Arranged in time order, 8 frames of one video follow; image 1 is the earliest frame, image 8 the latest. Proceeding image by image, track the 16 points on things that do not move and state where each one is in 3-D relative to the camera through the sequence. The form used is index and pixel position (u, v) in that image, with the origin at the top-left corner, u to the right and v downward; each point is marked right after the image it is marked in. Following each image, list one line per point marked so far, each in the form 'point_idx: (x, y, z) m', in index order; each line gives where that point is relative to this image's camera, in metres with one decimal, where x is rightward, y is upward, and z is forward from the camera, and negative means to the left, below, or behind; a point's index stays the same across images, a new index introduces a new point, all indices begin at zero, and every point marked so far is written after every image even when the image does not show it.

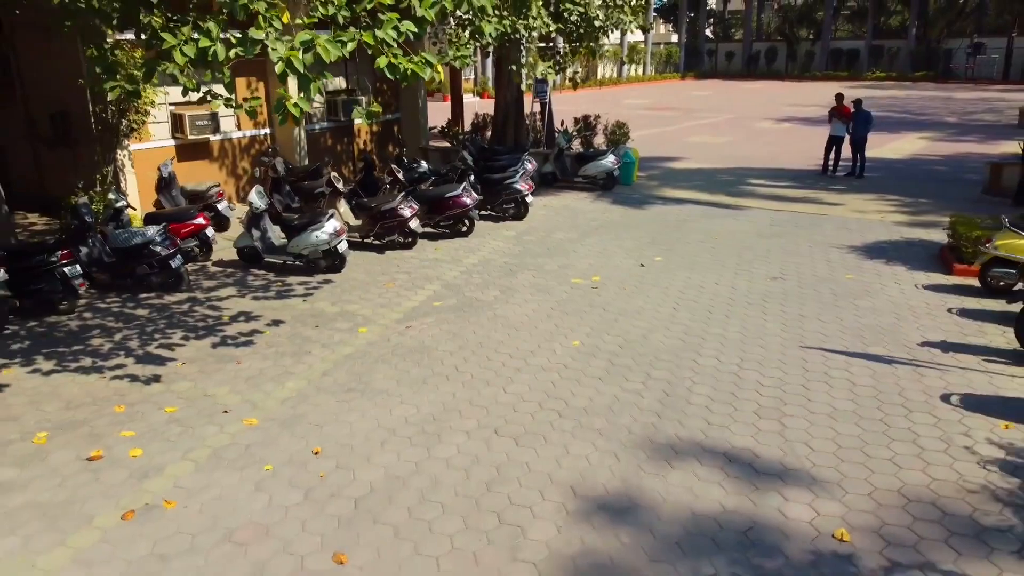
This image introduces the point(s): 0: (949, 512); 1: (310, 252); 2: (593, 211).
0: (+2.0, -1.0, +3.7) m
1: (-1.8, +0.3, +7.4) m
2: (+1.0, +1.0, +10.2) m
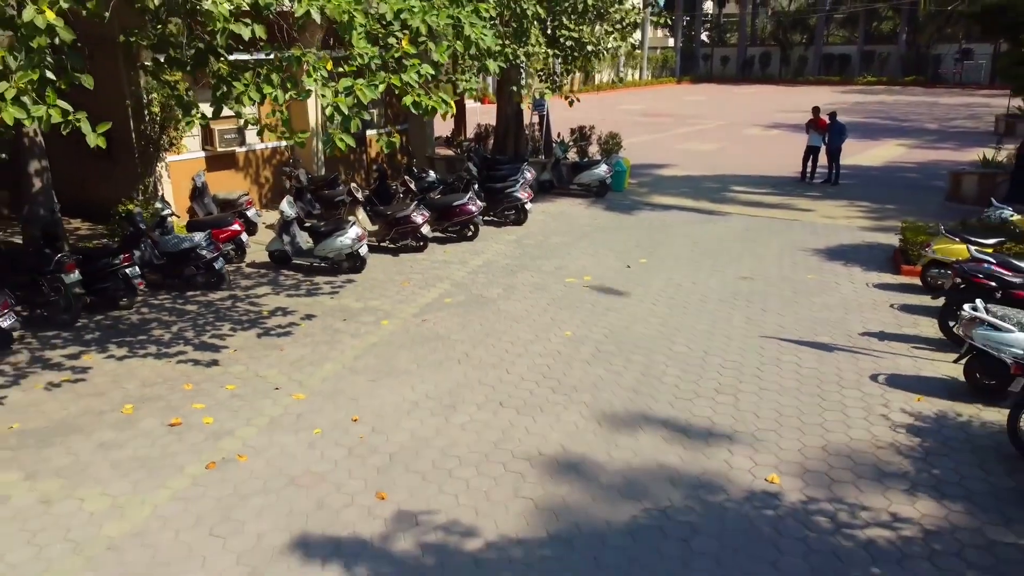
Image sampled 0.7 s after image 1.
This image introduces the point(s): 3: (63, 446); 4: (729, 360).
0: (+2.0, -1.0, +4.6) m
1: (-1.8, +0.3, +8.4) m
2: (+1.1, +1.0, +11.2) m
3: (-2.8, -1.0, +5.0) m
4: (+1.6, -0.5, +6.1) m
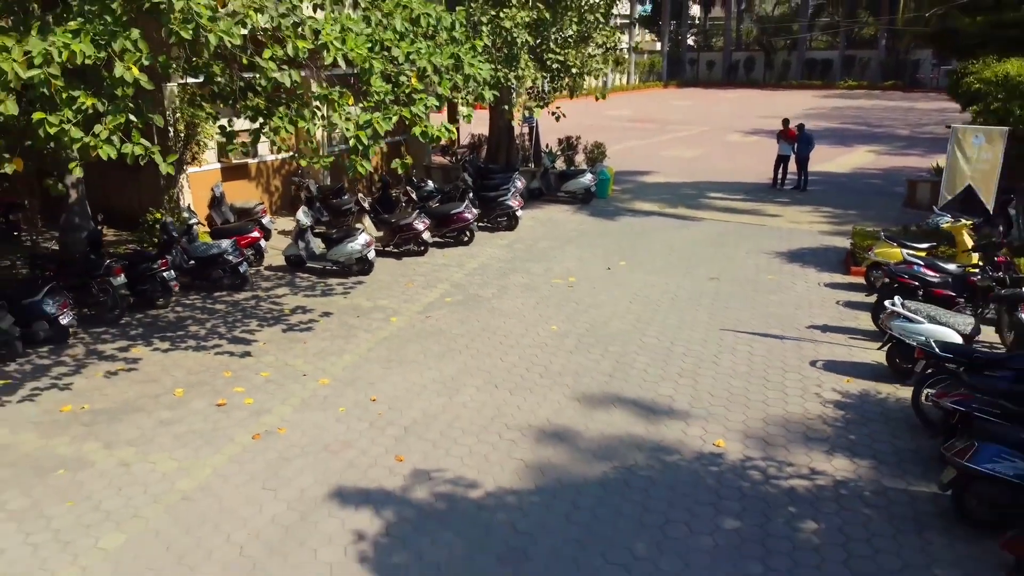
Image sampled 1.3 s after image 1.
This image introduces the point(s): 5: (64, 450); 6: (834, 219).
0: (+1.9, -1.0, +5.6) m
1: (-1.9, +0.3, +9.4) m
2: (+0.9, +1.0, +12.2) m
3: (-2.8, -1.0, +5.9) m
4: (+1.6, -0.5, +7.1) m
5: (-3.1, -1.1, +5.5) m
6: (+4.8, +1.0, +12.2) m
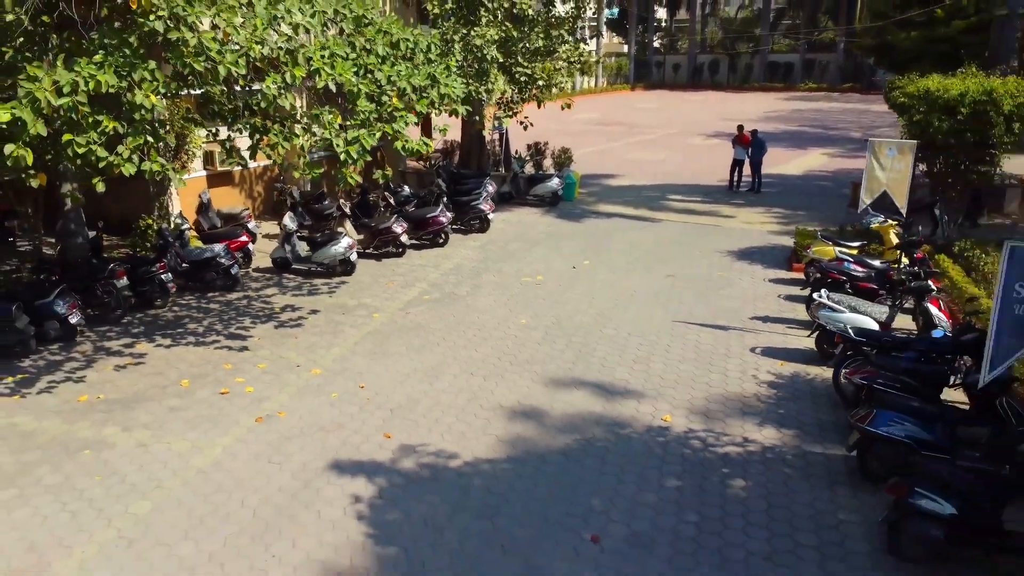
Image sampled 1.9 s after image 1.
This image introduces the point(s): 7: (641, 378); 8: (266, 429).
0: (+1.7, -0.9, +6.5) m
1: (-2.3, +0.3, +10.1) m
2: (+0.5, +1.0, +13.0) m
3: (-3.0, -1.0, +6.6) m
4: (+1.3, -0.5, +7.9) m
5: (-3.3, -1.1, +6.2) m
6: (+4.4, +1.1, +13.1) m
7: (+1.1, -0.8, +7.0) m
8: (-1.9, -1.1, +6.3) m
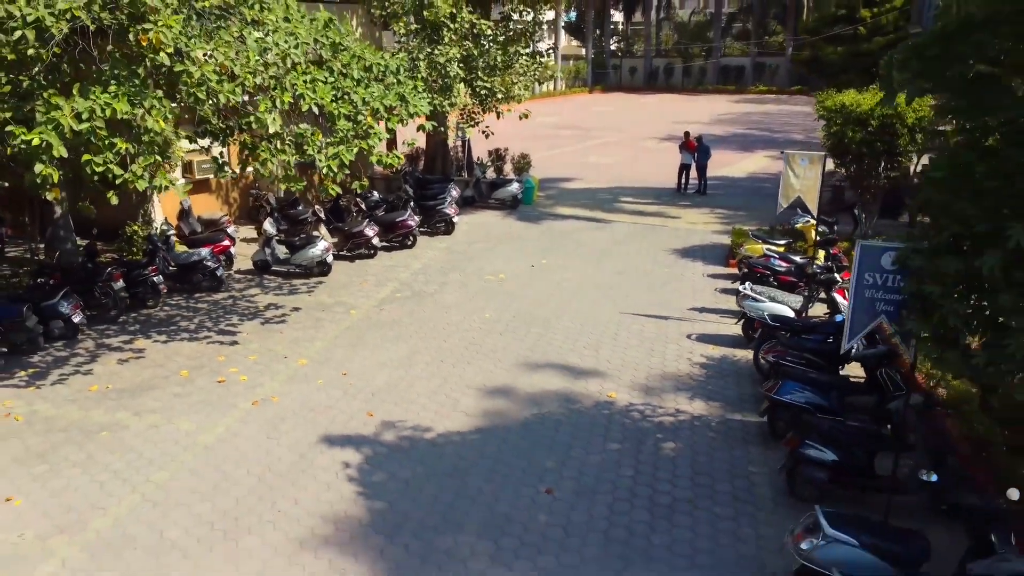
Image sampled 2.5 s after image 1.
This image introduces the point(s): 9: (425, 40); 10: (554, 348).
0: (+1.4, -0.9, +7.5) m
1: (-2.8, +0.3, +10.9) m
2: (-0.1, +1.1, +14.0) m
3: (-3.3, -1.0, +7.4) m
4: (+0.9, -0.5, +8.9) m
5: (-3.6, -1.1, +7.0) m
6: (+3.7, +1.2, +14.2) m
7: (+0.8, -0.7, +8.0) m
8: (-2.2, -1.1, +7.1) m
9: (-1.3, +3.8, +12.4) m
10: (+0.4, -0.6, +8.4) m
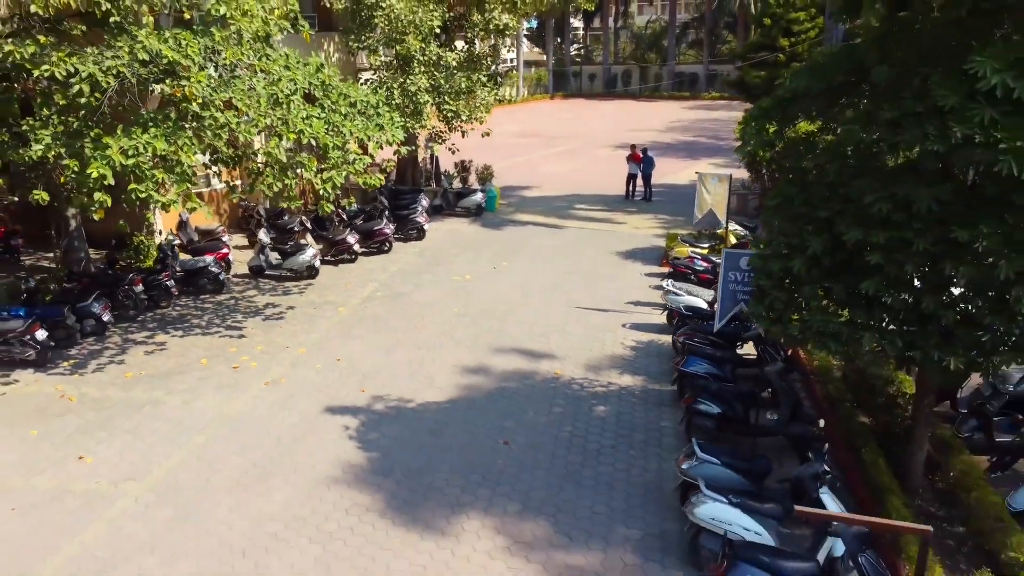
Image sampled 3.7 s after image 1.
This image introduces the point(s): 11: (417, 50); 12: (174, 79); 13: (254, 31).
0: (+1.0, -0.8, +9.3) m
1: (-3.3, +0.3, +12.5) m
2: (-0.8, +1.1, +15.7) m
3: (-3.7, -1.0, +9.0) m
4: (+0.5, -0.4, +10.7) m
5: (-3.9, -1.2, +8.5) m
6: (+3.0, +1.3, +16.1) m
7: (+0.4, -0.7, +9.8) m
8: (-2.6, -1.1, +8.7) m
9: (-2.0, +3.8, +14.0) m
10: (0.0, -0.6, +10.1) m
11: (-1.6, +4.1, +13.9) m
12: (-3.4, +2.1, +8.3) m
13: (-2.8, +2.9, +9.1) m
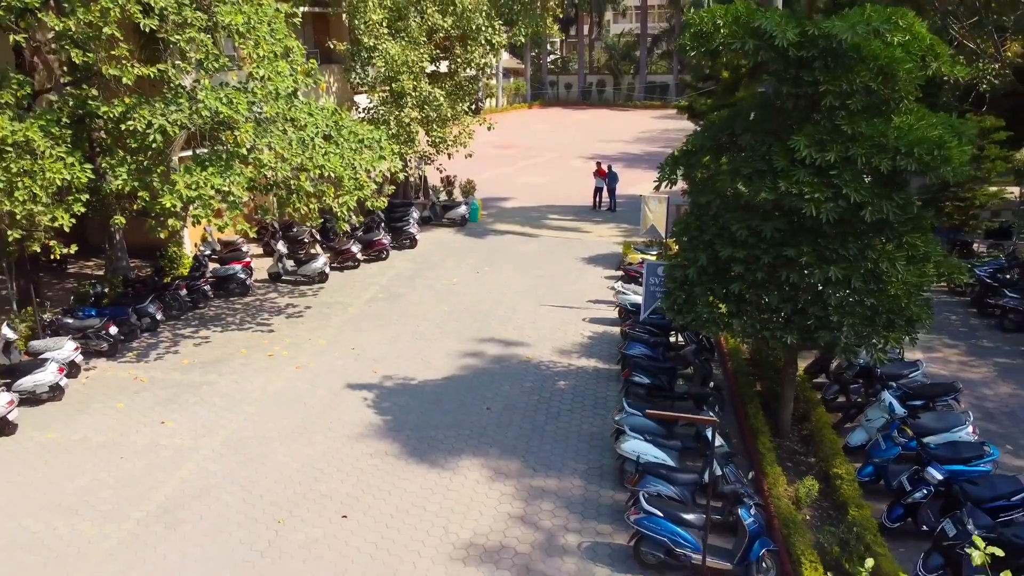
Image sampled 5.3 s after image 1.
0: (+0.7, -0.9, +11.6) m
1: (-3.7, +0.3, +14.7) m
2: (-1.3, +1.0, +17.9) m
3: (-4.0, -1.1, +11.2) m
4: (+0.2, -0.4, +13.0) m
5: (-4.2, -1.2, +10.8) m
6: (+2.6, +1.3, +18.4) m
7: (+0.1, -0.7, +12.1) m
8: (-2.8, -1.1, +11.0) m
9: (-2.4, +3.7, +16.3) m
10: (-0.3, -0.6, +12.4) m
11: (-2.0, +4.0, +16.2) m
12: (-3.7, +2.1, +10.5) m
13: (-3.1, +2.8, +11.3) m
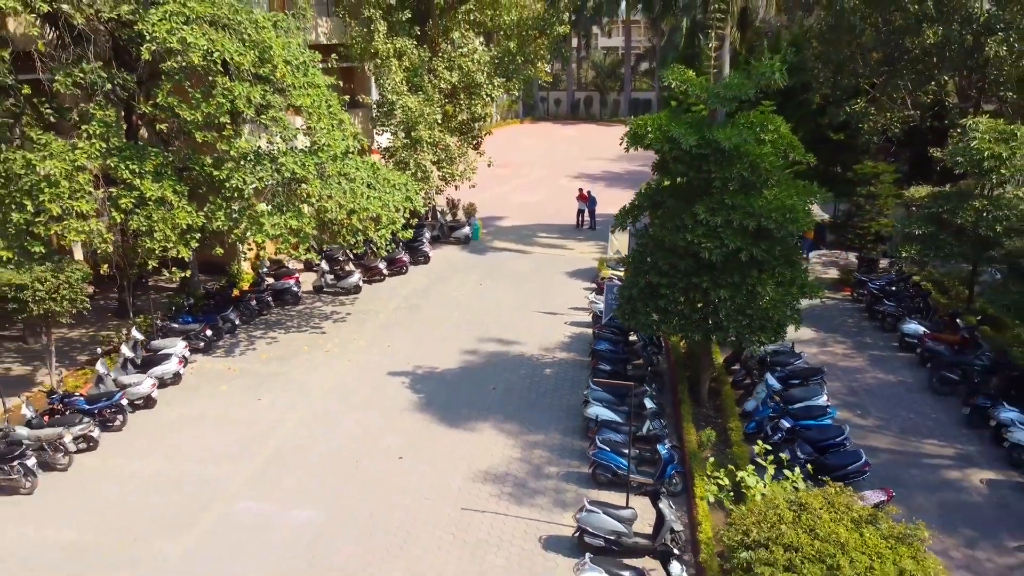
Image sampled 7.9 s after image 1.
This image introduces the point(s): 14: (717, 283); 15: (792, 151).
0: (+0.7, -1.1, +15.3) m
1: (-3.7, 0.0, +18.3) m
2: (-1.4, +0.8, +21.6) m
3: (-4.0, -1.3, +14.8) m
4: (+0.1, -0.7, +16.6) m
5: (-4.2, -1.4, +14.4) m
6: (+2.5, +1.1, +22.1) m
7: (0.0, -0.9, +15.8) m
8: (-2.9, -1.4, +14.6) m
9: (-2.5, +3.5, +19.9) m
10: (-0.3, -0.9, +16.1) m
11: (-2.1, +3.8, +19.8) m
12: (-3.8, +1.9, +14.2) m
13: (-3.2, +2.6, +14.9) m
14: (+2.8, +0.1, +10.9) m
15: (+3.8, +1.9, +11.0) m
